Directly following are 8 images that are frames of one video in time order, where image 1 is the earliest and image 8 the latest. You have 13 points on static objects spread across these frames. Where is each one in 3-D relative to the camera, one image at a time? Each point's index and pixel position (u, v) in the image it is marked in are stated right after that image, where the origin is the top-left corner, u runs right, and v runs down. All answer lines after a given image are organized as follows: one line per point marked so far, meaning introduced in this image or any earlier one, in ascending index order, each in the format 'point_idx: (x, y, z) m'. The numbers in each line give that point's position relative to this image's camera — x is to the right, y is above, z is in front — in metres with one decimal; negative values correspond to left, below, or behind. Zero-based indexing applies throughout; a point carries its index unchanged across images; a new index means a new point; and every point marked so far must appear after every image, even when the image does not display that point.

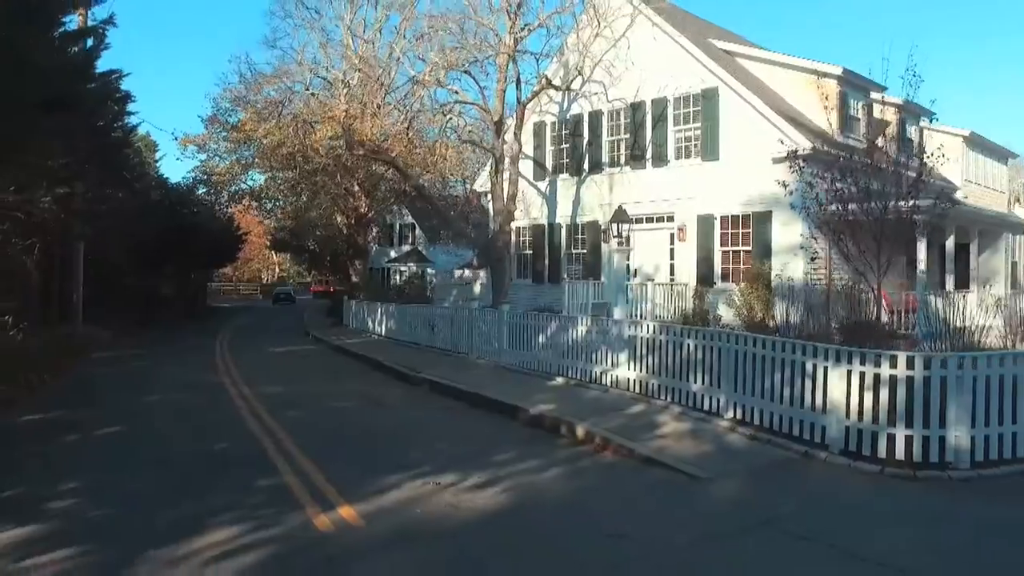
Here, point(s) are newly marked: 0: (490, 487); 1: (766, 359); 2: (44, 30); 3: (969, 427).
0: (-0.3, -1.7, +7.4) m
1: (+2.8, -0.8, +9.2) m
2: (-6.7, +3.7, +12.2) m
3: (+4.2, -1.3, +7.8) m
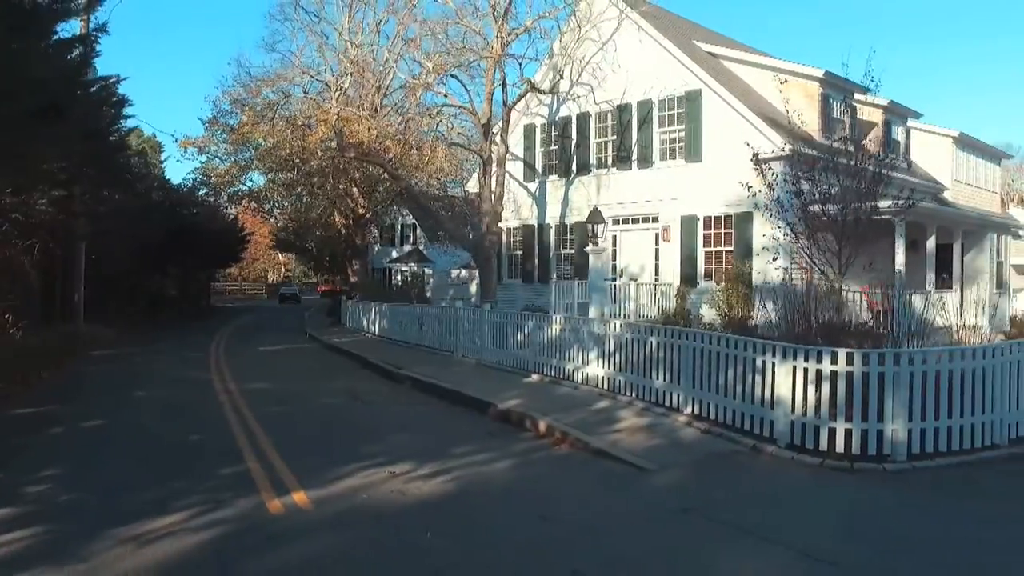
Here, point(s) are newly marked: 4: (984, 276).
0: (-0.7, -1.7, +7.7) m
1: (+2.3, -0.8, +9.5) m
2: (-7.1, +3.8, +12.7) m
3: (+3.8, -1.3, +8.1) m
4: (+11.0, +0.3, +19.5) m
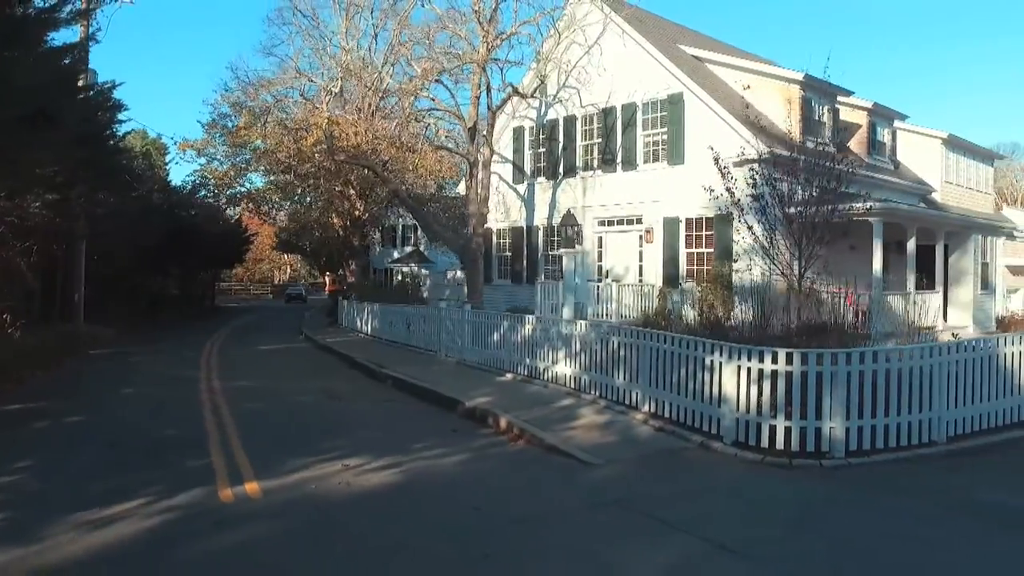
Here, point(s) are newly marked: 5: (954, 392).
0: (-1.2, -1.7, +8.1) m
1: (+1.9, -0.8, +9.8) m
2: (-7.5, +3.7, +13.1) m
3: (+3.3, -1.3, +8.3) m
4: (+10.7, +0.2, +19.6) m
5: (+4.7, -1.1, +8.9) m
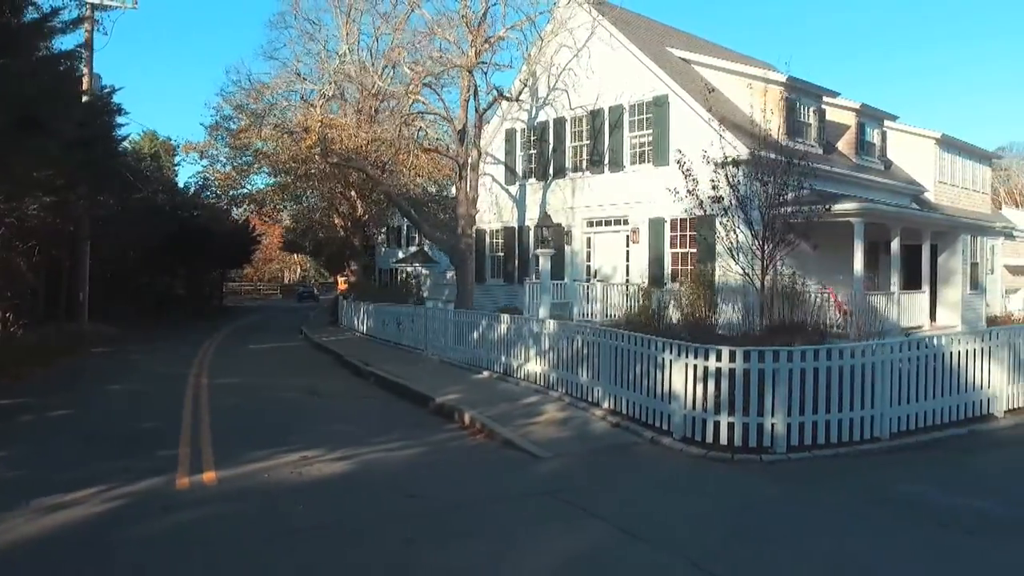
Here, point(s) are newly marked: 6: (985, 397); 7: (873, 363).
0: (-1.7, -1.7, +8.4) m
1: (+1.4, -0.8, +10.0) m
2: (-7.9, +3.7, +13.6) m
3: (+2.8, -1.3, +8.5) m
4: (+10.4, +0.2, +19.7) m
5: (+4.2, -1.1, +9.1) m
6: (+5.5, -1.3, +9.8) m
7: (+3.8, -0.8, +8.9) m
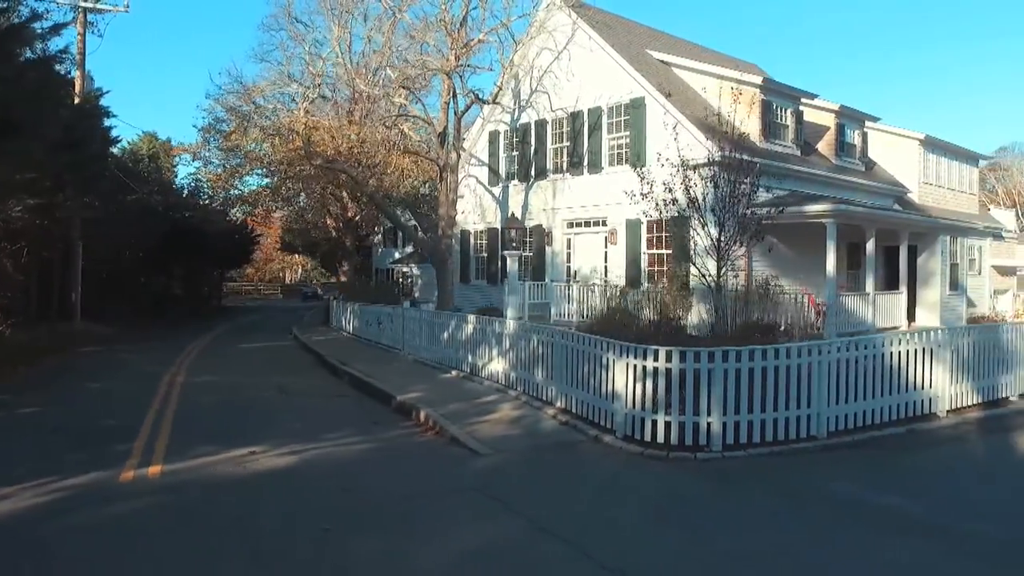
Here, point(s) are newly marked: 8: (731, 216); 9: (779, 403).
0: (-2.3, -1.8, +8.7) m
1: (+0.8, -0.8, +10.2) m
2: (-8.4, +3.7, +13.9) m
3: (+2.2, -1.3, +8.7) m
4: (+10.0, +0.2, +19.7) m
5: (+3.6, -1.1, +9.2) m
6: (+4.9, -1.3, +10.0) m
7: (+3.2, -0.8, +9.0) m
8: (+3.9, +1.3, +15.1) m
9: (+2.8, -1.2, +8.9) m
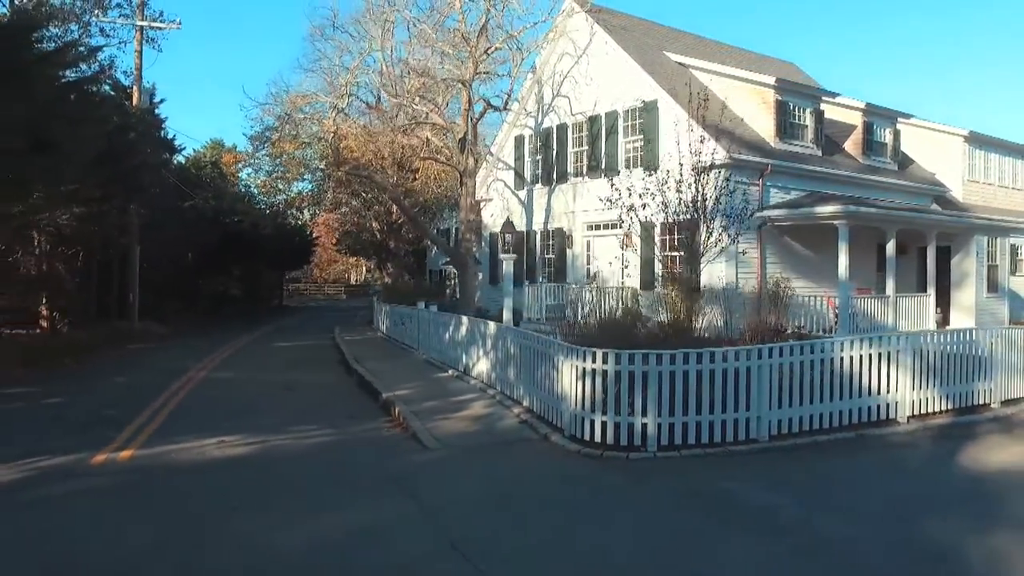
0: (-2.9, -1.8, +9.3) m
1: (+0.3, -0.8, +10.5) m
2: (-8.5, +3.7, +15.2) m
3: (+1.5, -1.4, +8.9) m
4: (+10.4, +0.2, +19.1) m
5: (+3.0, -1.2, +9.3) m
6: (+4.4, -1.4, +9.9) m
7: (+2.6, -0.9, +9.1) m
8: (+3.9, +1.2, +15.0) m
9: (+2.2, -1.3, +9.0) m
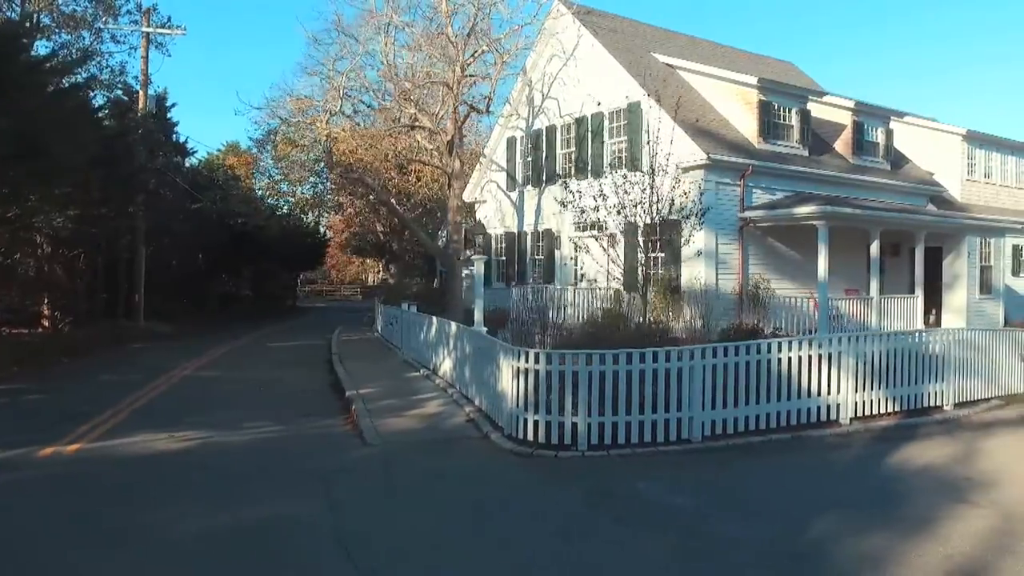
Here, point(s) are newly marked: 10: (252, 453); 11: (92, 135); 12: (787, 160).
0: (-3.7, -1.8, +9.6) m
1: (-0.3, -0.8, +10.7) m
2: (-8.9, +3.7, +15.7) m
3: (+0.8, -1.4, +9.0) m
4: (+10.1, +0.1, +18.8) m
5: (+2.3, -1.2, +9.3) m
6: (+3.7, -1.4, +9.9) m
7: (+1.9, -0.9, +9.2) m
8: (+3.4, +1.2, +15.0) m
9: (+1.5, -1.3, +9.1) m
10: (-2.9, -1.9, +9.2) m
11: (-9.0, +3.3, +17.8) m
12: (+5.9, +2.7, +17.9) m
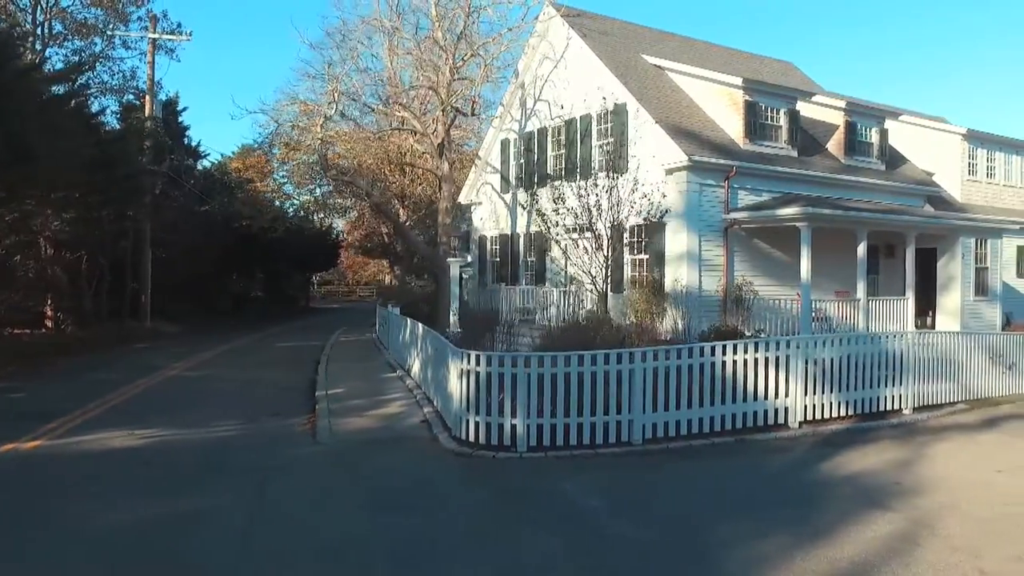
0: (-4.3, -1.8, +9.8) m
1: (-0.9, -0.9, +10.8) m
2: (-9.3, +3.7, +16.1) m
3: (+0.1, -1.4, +9.1) m
4: (+9.8, +0.1, +18.6) m
5: (+1.6, -1.2, +9.3) m
6: (+3.1, -1.4, +9.8) m
7: (+1.2, -0.9, +9.2) m
8: (+3.0, +1.2, +15.0) m
9: (+0.8, -1.3, +9.2) m
10: (-3.5, -1.9, +9.4) m
11: (-9.3, +3.2, +18.2) m
12: (+5.6, +2.7, +17.8) m
